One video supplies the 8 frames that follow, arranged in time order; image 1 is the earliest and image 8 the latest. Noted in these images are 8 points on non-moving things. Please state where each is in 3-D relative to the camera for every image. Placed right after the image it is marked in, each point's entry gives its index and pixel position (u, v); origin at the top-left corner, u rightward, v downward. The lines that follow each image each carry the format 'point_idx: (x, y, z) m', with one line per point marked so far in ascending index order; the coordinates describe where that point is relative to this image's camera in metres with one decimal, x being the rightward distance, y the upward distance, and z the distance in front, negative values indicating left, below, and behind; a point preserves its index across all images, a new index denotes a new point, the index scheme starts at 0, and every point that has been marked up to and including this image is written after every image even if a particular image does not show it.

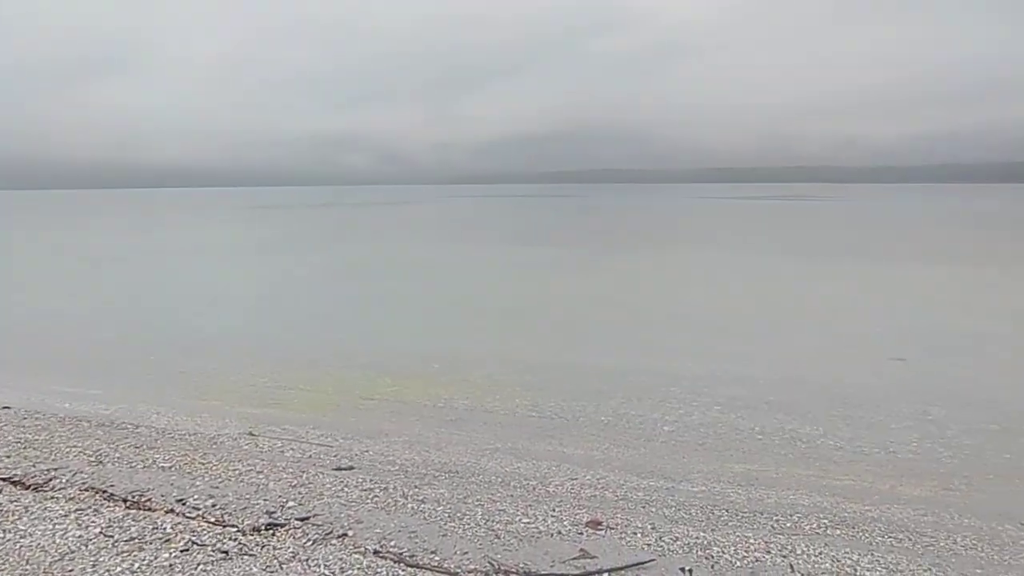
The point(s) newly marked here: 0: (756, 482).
0: (+3.2, -2.5, +8.4) m
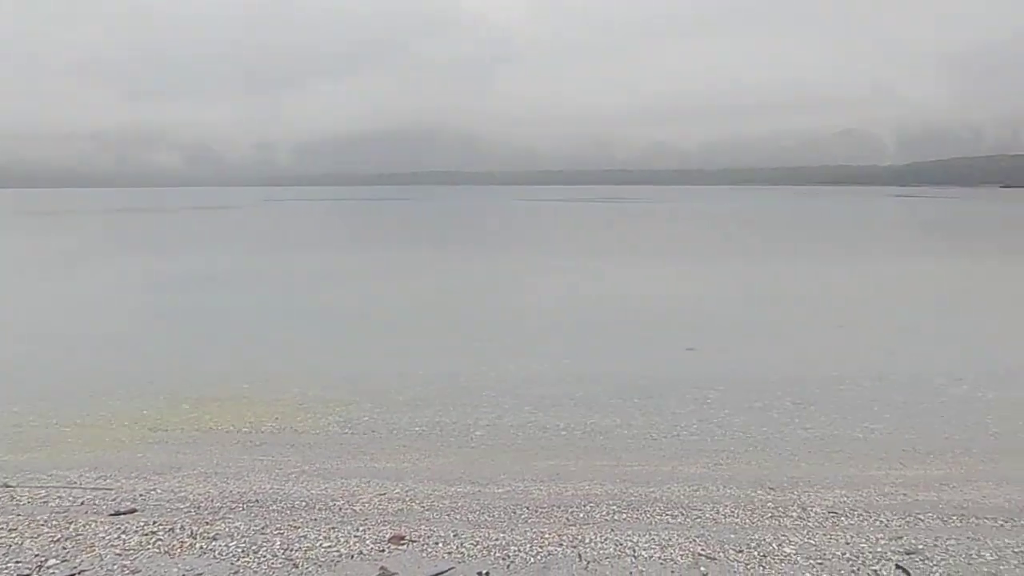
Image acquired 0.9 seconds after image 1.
0: (+0.6, -2.6, +8.8) m
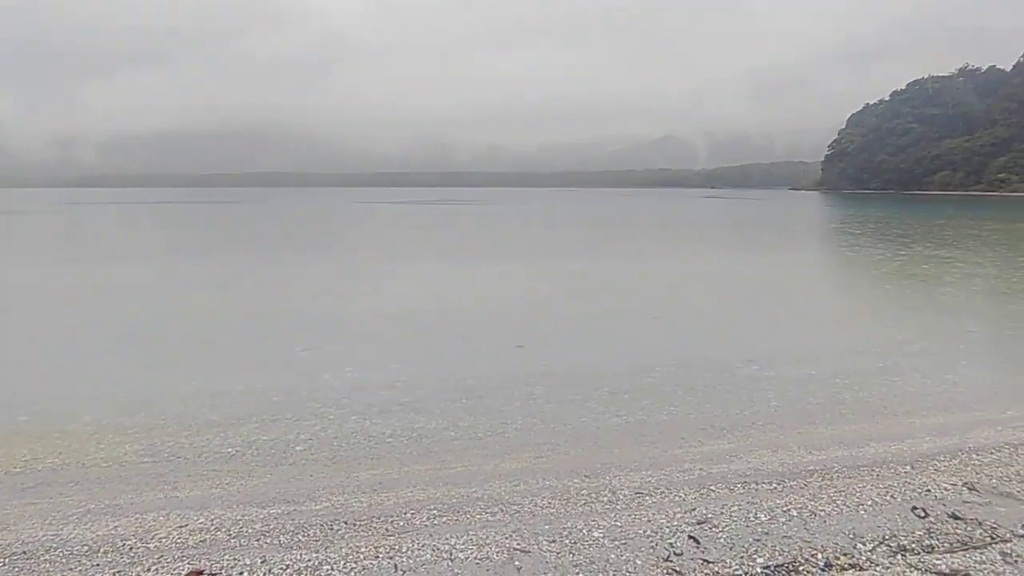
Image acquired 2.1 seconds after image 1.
0: (-1.8, -2.7, +8.5) m
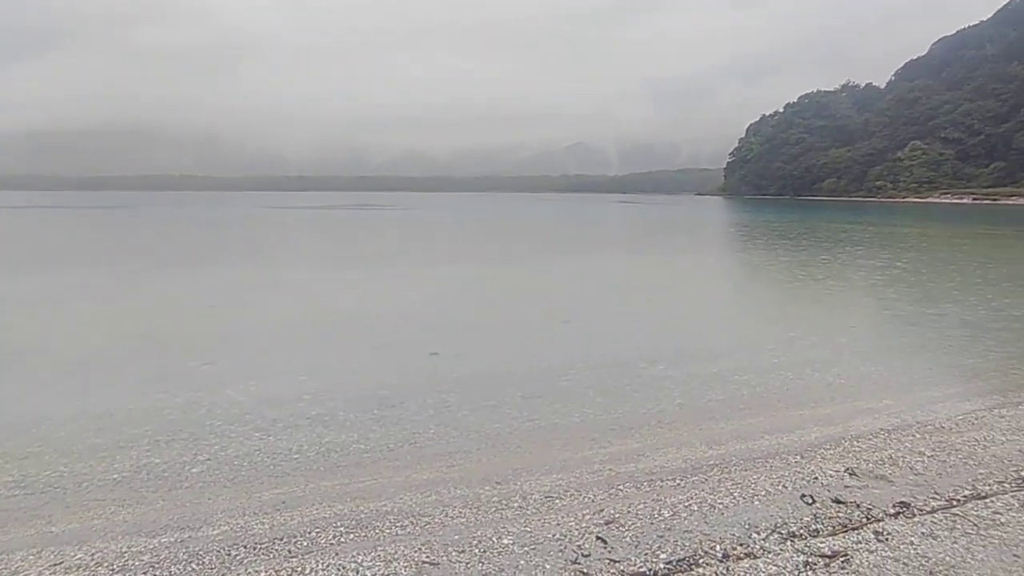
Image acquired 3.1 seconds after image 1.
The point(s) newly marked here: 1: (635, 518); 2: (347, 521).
0: (-3.0, -2.8, +8.2) m
1: (+1.4, -2.6, +7.1) m
2: (-2.0, -2.8, +7.6) m
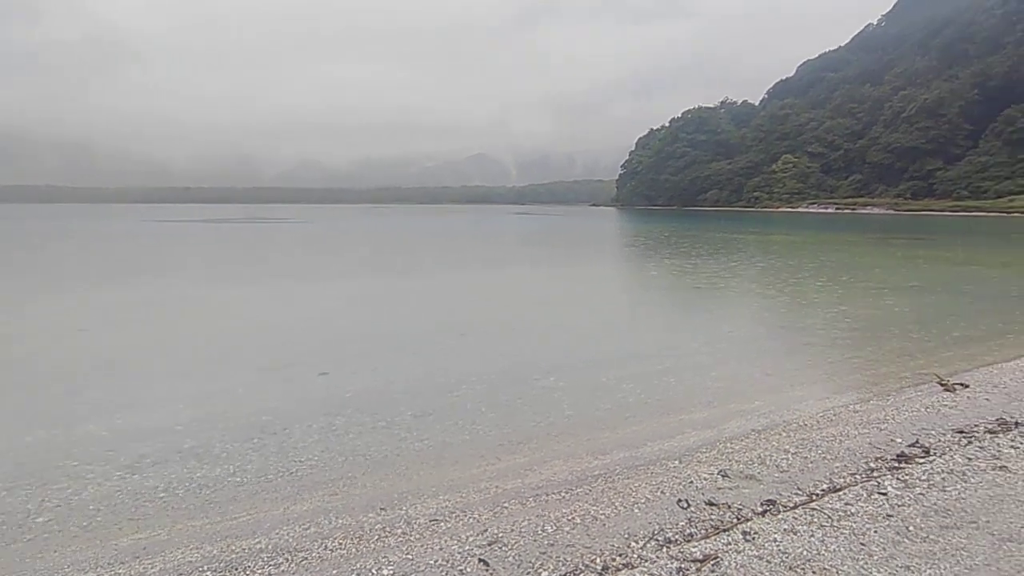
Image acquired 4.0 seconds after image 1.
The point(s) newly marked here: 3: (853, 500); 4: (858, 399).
0: (-4.4, -3.1, +7.5) m
1: (+0.1, -2.8, +7.0) m
2: (-3.3, -3.1, +7.0) m
3: (+3.9, -2.4, +7.2) m
4: (+6.5, -2.1, +11.9) m
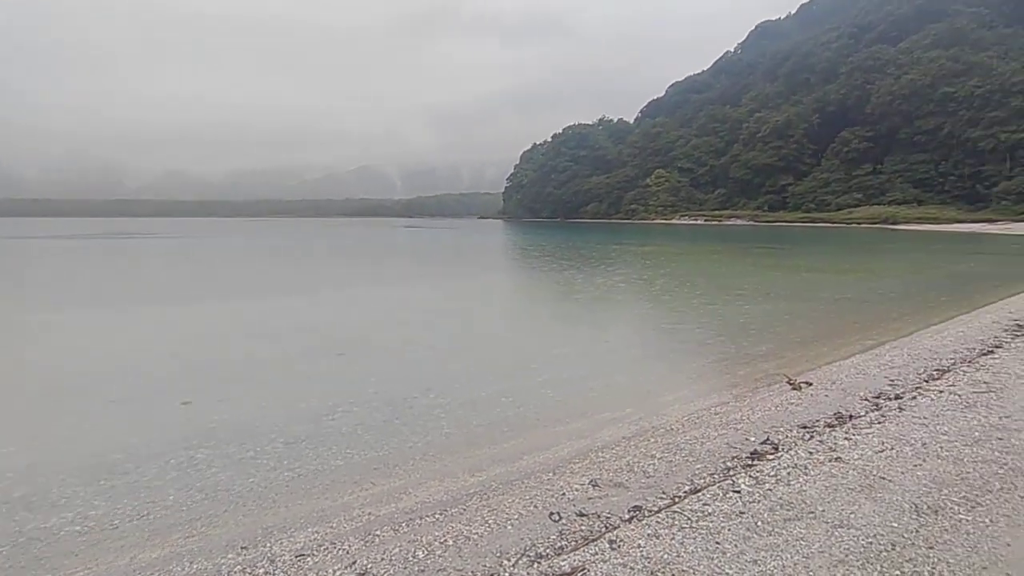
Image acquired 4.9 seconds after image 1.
0: (-5.8, -3.5, +6.5) m
1: (-1.3, -3.0, +6.8) m
2: (-4.6, -3.4, +6.2) m
3: (+2.4, -2.6, +7.7) m
4: (+4.2, -2.3, +12.7) m
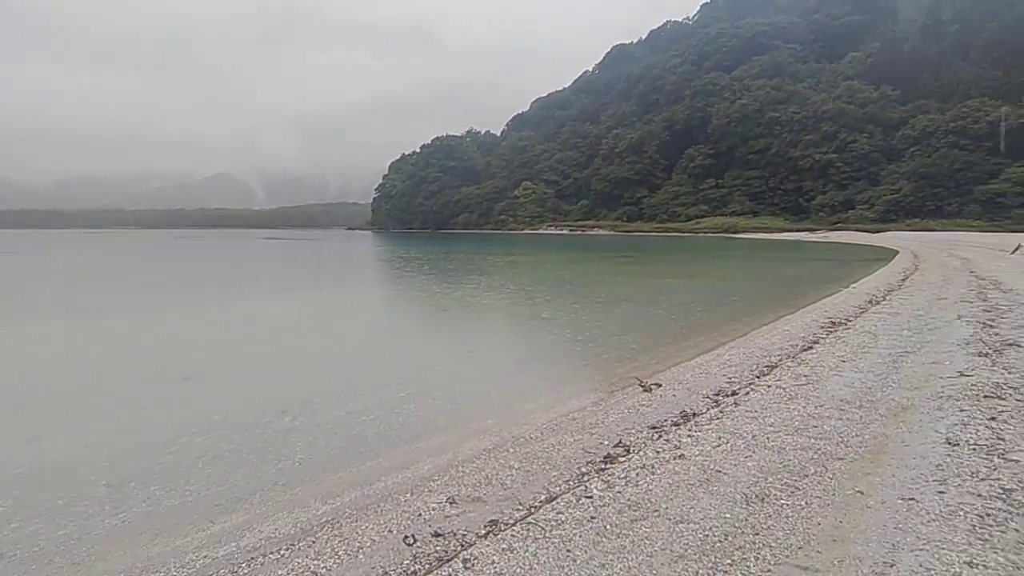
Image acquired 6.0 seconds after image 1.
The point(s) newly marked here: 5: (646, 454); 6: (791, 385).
0: (-7.1, -3.7, +5.0) m
1: (-2.8, -3.2, +6.2) m
2: (-6.0, -3.6, +5.0) m
3: (+0.6, -2.7, +7.8) m
4: (+1.4, -2.5, +13.1) m
5: (+2.0, -2.5, +9.4) m
6: (+5.5, -1.9, +12.6) m
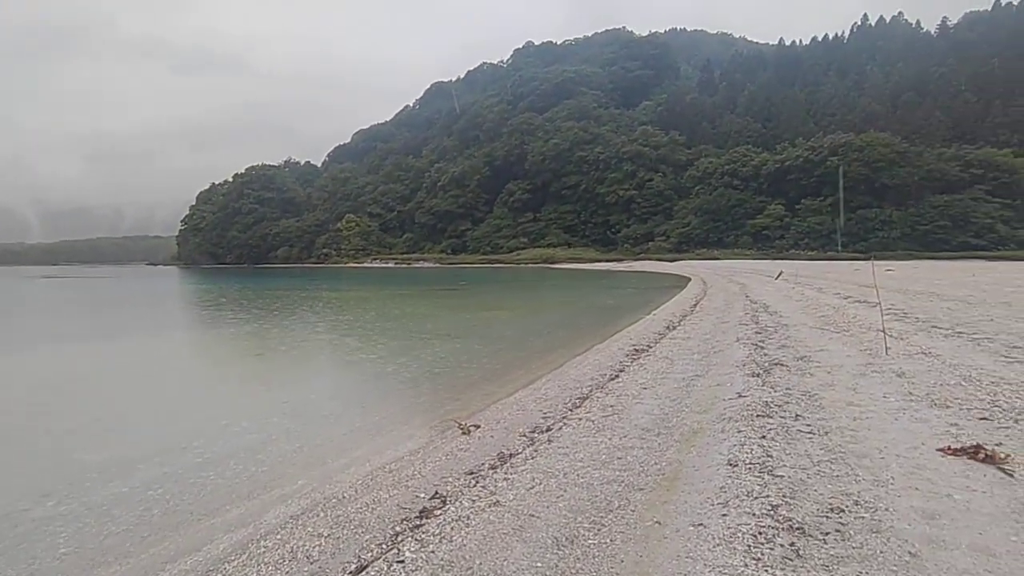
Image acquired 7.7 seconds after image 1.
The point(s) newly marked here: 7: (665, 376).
0: (-8.3, -4.5, +2.5) m
1: (-4.5, -3.8, +4.9) m
2: (-7.2, -4.3, +2.8) m
3: (-1.6, -3.3, +7.3) m
4: (-2.3, -3.4, +12.6) m
5: (-0.7, -3.1, +9.2) m
6: (+1.8, -2.7, +13.3) m
7: (+4.0, -2.3, +16.6) m
